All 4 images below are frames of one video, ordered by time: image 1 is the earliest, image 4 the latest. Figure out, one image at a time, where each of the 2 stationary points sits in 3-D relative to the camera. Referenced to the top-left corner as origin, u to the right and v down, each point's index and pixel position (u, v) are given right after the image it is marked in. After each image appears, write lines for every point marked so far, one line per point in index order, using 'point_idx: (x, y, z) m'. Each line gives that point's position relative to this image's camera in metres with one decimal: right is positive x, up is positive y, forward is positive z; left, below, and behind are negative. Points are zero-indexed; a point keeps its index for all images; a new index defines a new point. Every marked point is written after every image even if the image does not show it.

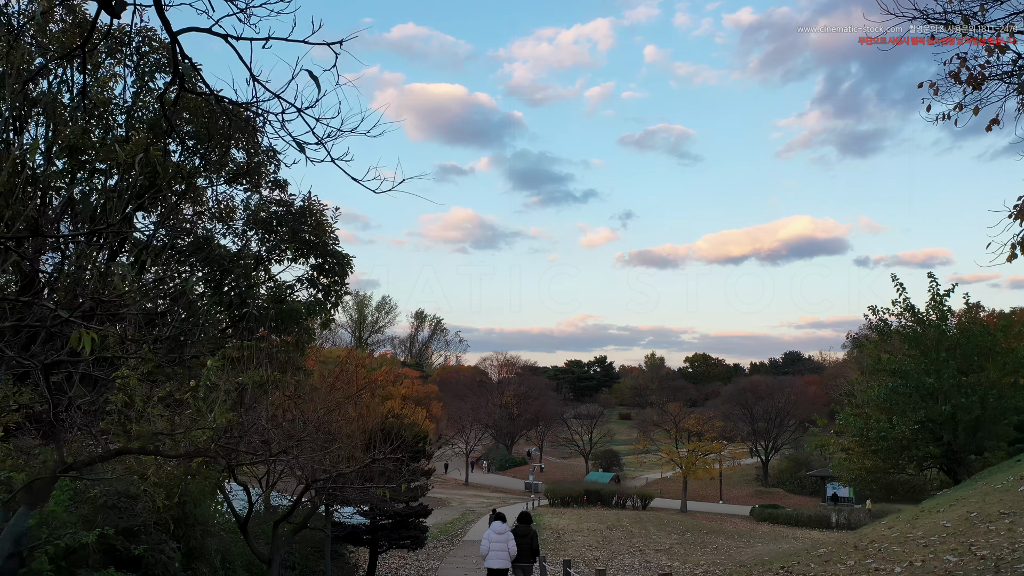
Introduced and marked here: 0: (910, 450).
0: (+8.1, -3.3, +17.5) m
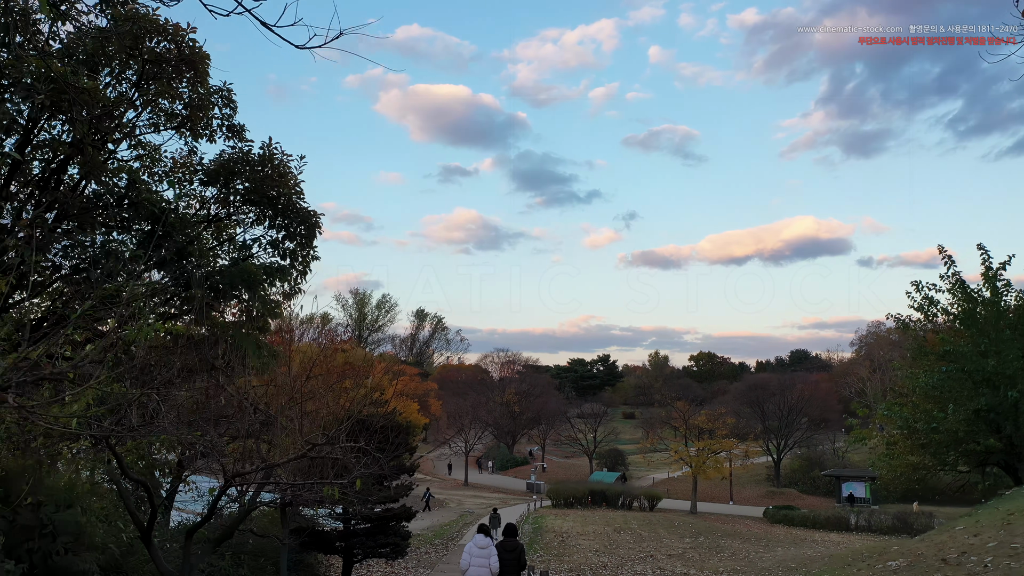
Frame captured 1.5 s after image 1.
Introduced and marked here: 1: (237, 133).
0: (+8.1, -2.8, +15.4) m
1: (-3.9, +2.2, +12.1) m
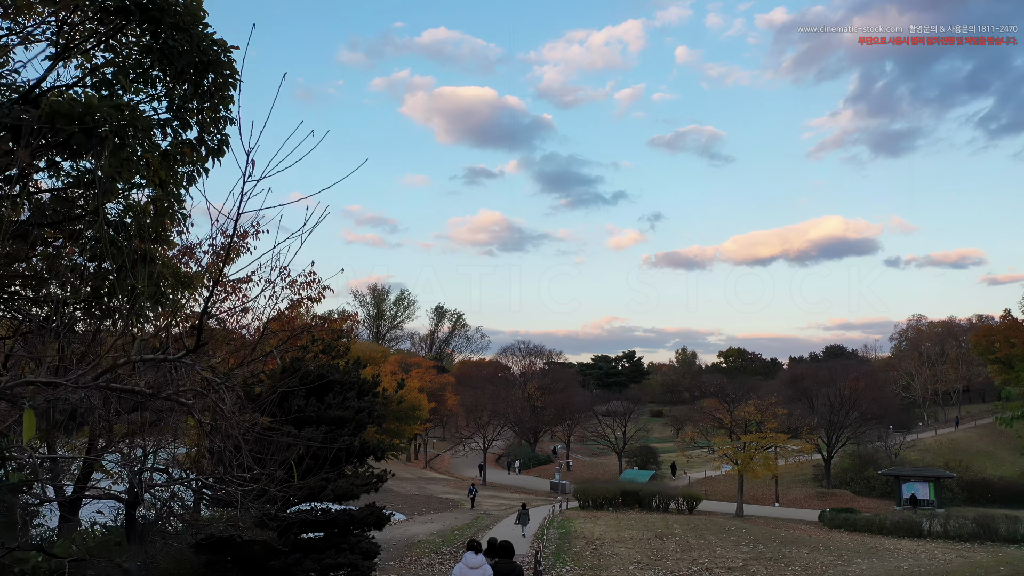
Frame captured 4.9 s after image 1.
0: (+8.3, -1.7, +10.9) m
1: (-3.7, +3.3, +7.9) m
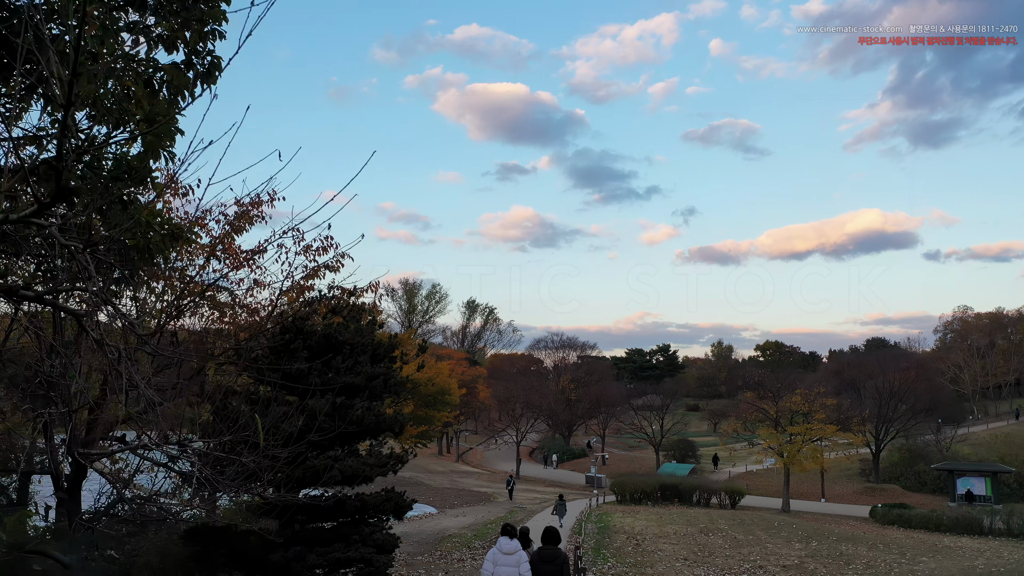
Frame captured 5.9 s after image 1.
0: (+8.8, -1.2, +9.3) m
1: (-3.4, +3.7, +6.8) m
